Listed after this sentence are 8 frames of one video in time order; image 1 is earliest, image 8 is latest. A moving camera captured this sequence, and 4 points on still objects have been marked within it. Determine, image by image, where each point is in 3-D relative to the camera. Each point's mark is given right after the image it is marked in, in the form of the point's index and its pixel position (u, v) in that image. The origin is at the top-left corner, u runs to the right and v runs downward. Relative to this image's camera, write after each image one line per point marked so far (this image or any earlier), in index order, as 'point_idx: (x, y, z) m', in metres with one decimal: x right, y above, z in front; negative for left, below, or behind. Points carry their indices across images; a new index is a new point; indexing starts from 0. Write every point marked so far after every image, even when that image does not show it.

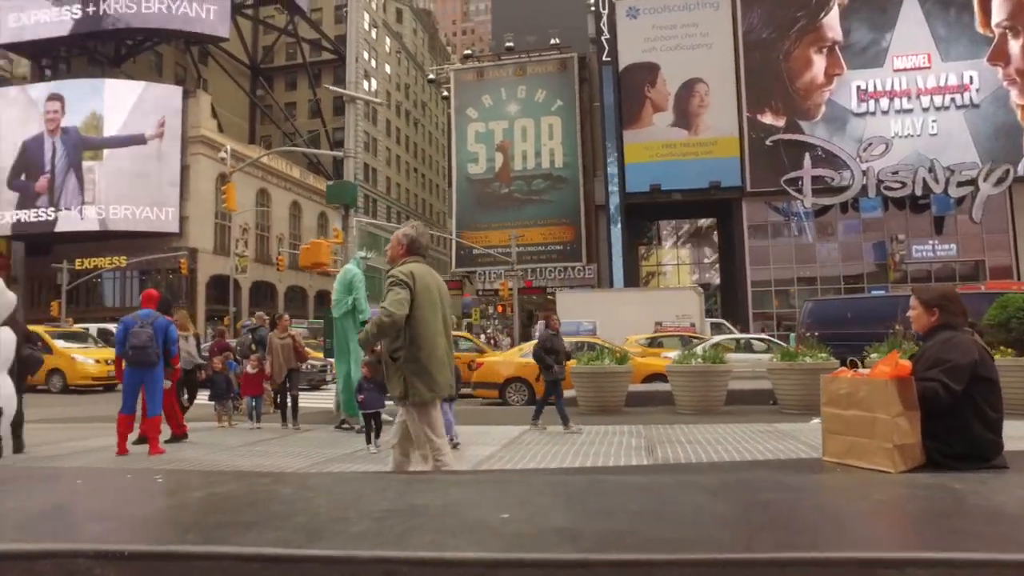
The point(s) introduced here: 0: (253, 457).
0: (-3.0, -2.0, +7.6) m
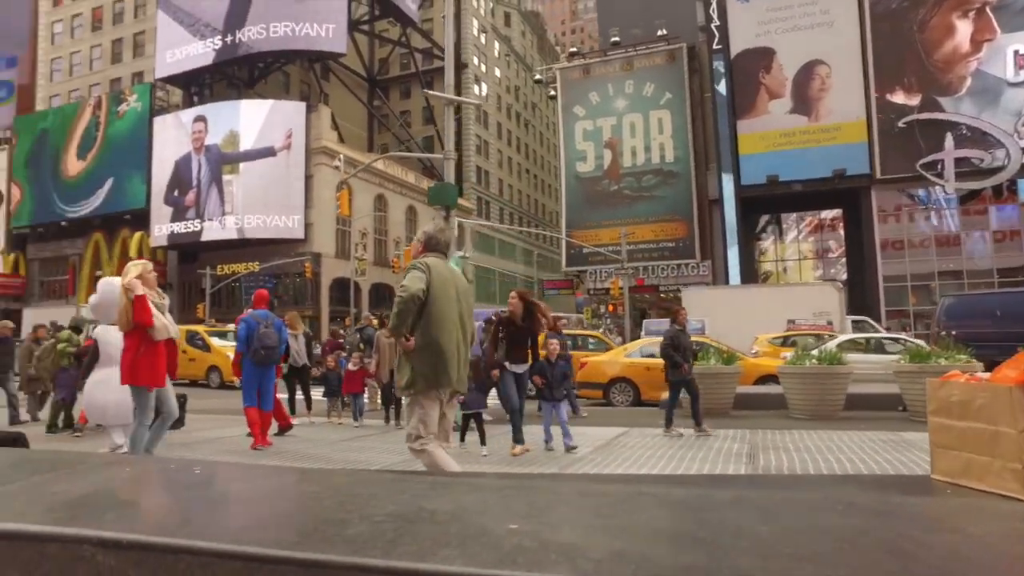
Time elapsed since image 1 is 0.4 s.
0: (-1.9, -2.0, +7.9) m
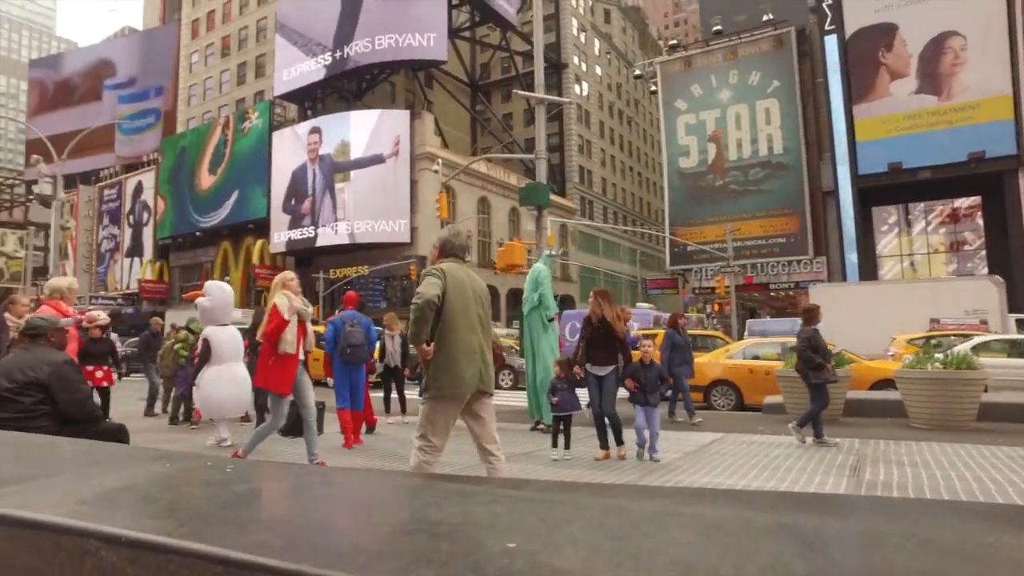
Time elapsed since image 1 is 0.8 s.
0: (-0.9, -2.0, +8.0) m
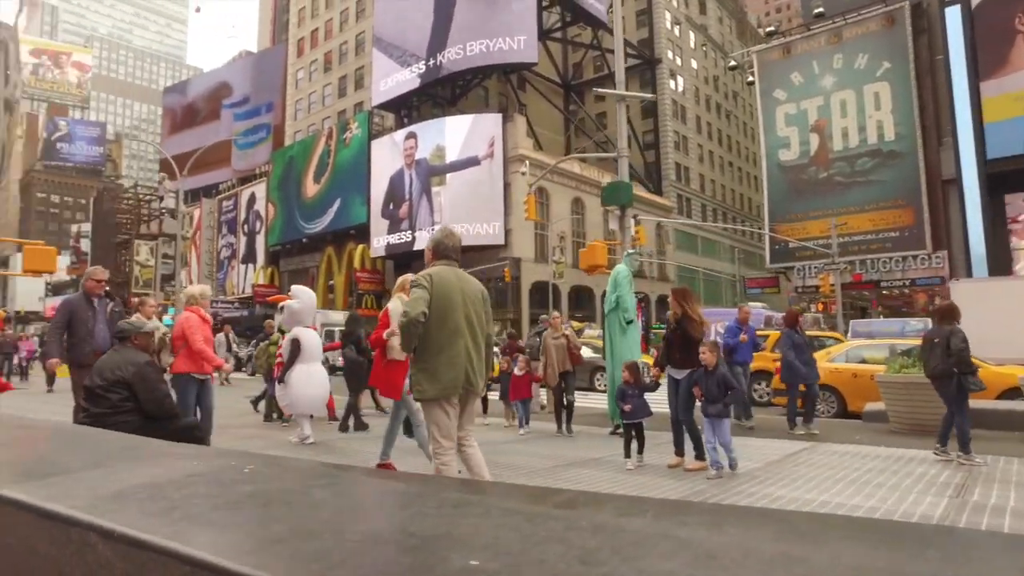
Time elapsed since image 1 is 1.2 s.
0: (-0.1, -2.0, +7.9) m
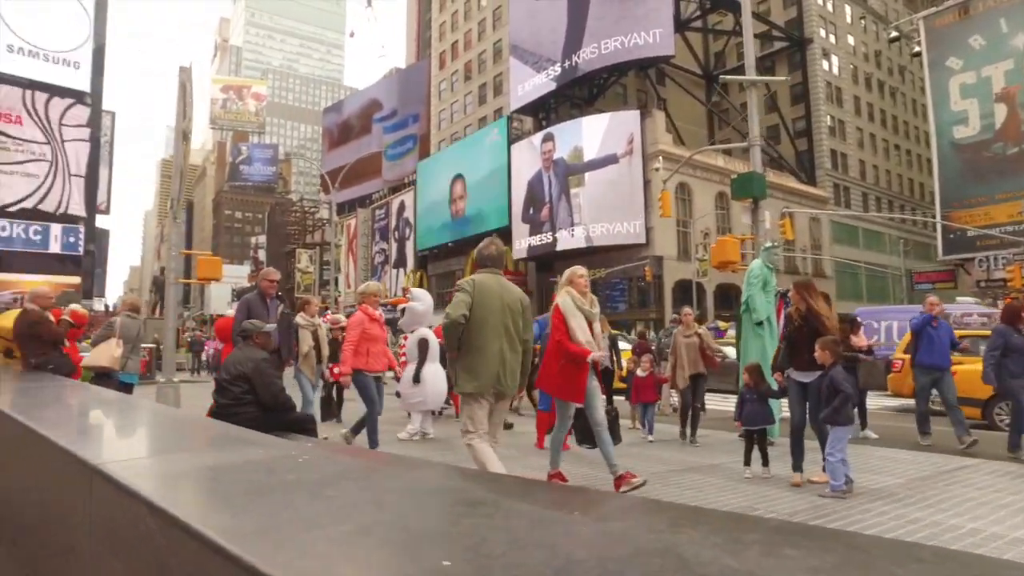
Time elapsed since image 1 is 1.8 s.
0: (+1.2, -2.0, +7.7) m
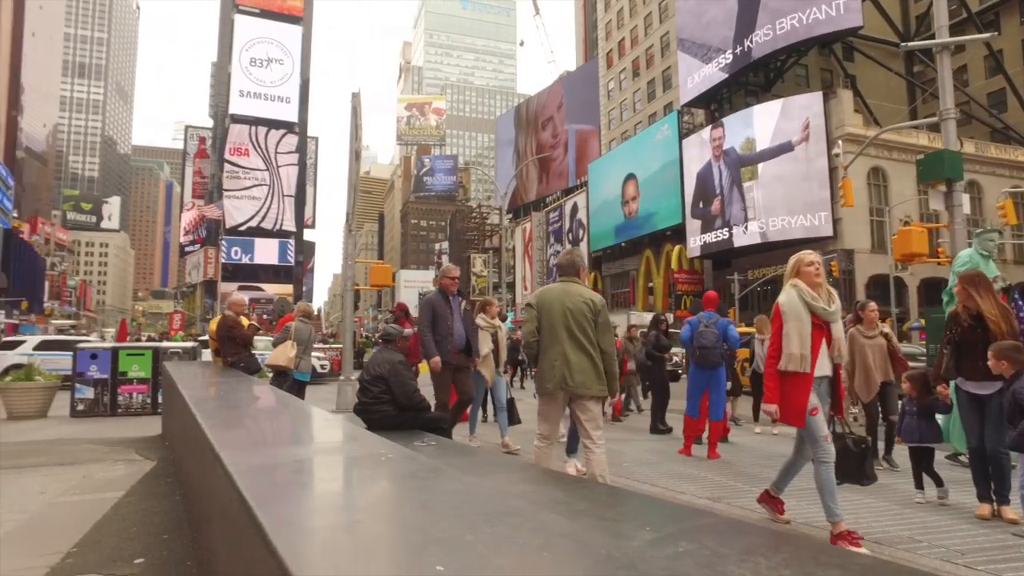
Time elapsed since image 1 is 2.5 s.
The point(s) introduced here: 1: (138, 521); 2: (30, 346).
0: (+2.8, -2.0, +7.2) m
1: (-2.6, -1.5, +4.5) m
2: (-14.1, -1.7, +19.5) m
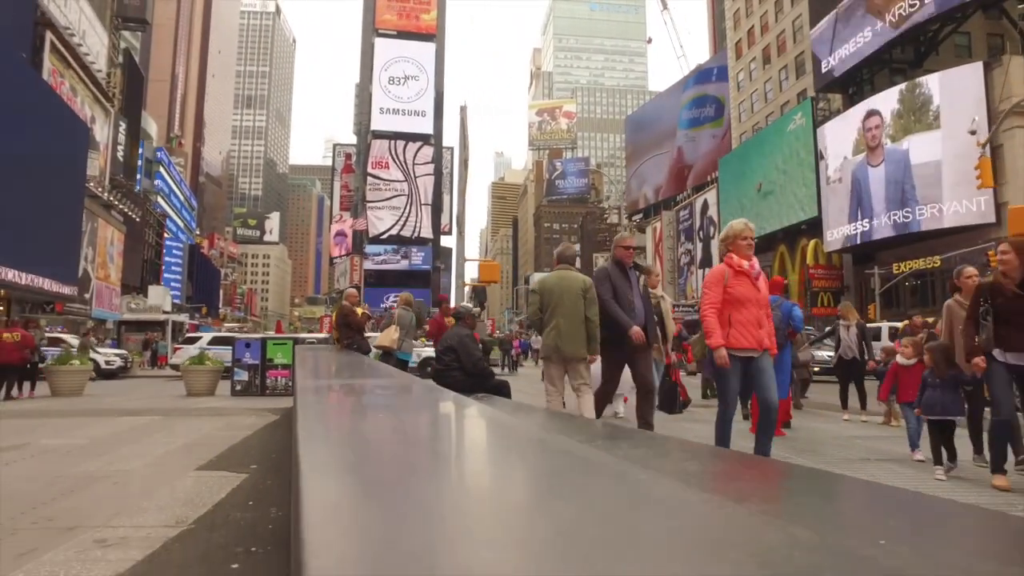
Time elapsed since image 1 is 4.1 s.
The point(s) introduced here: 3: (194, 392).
0: (+3.5, -1.8, +7.5) m
1: (-2.3, -1.4, +5.9) m
2: (-10.5, -1.8, +22.8) m
3: (-7.1, -2.3, +14.8) m
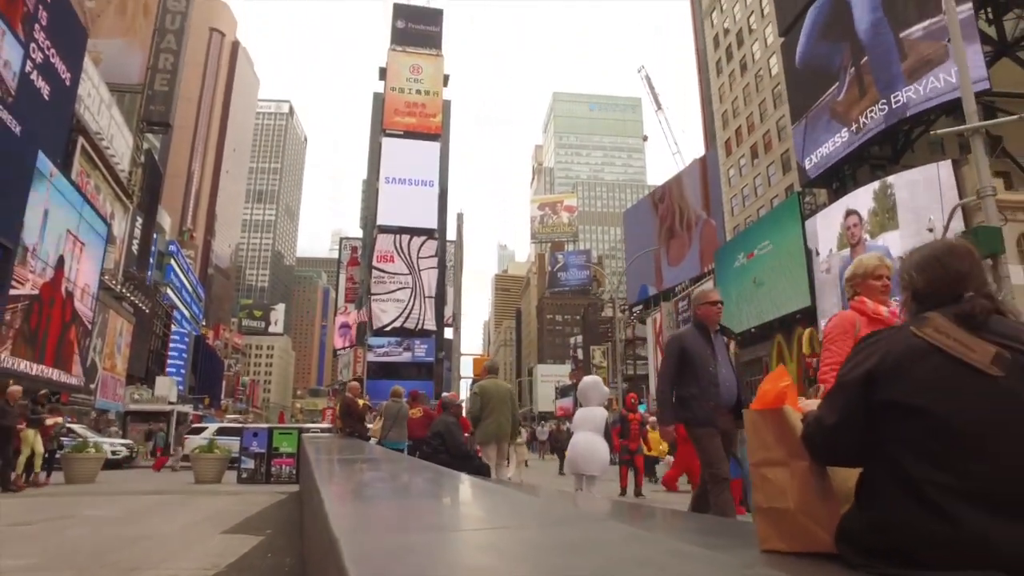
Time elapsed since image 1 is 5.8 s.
0: (+3.3, -2.9, +8.3) m
1: (-2.5, -2.3, +6.8) m
2: (-10.7, -5.1, +23.6) m
3: (-7.3, -4.5, +15.6) m
